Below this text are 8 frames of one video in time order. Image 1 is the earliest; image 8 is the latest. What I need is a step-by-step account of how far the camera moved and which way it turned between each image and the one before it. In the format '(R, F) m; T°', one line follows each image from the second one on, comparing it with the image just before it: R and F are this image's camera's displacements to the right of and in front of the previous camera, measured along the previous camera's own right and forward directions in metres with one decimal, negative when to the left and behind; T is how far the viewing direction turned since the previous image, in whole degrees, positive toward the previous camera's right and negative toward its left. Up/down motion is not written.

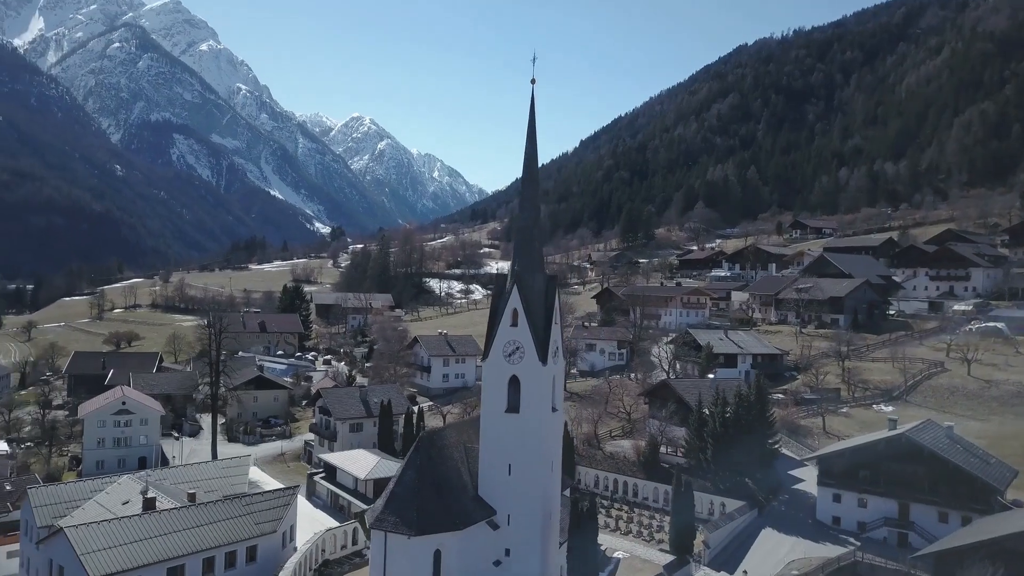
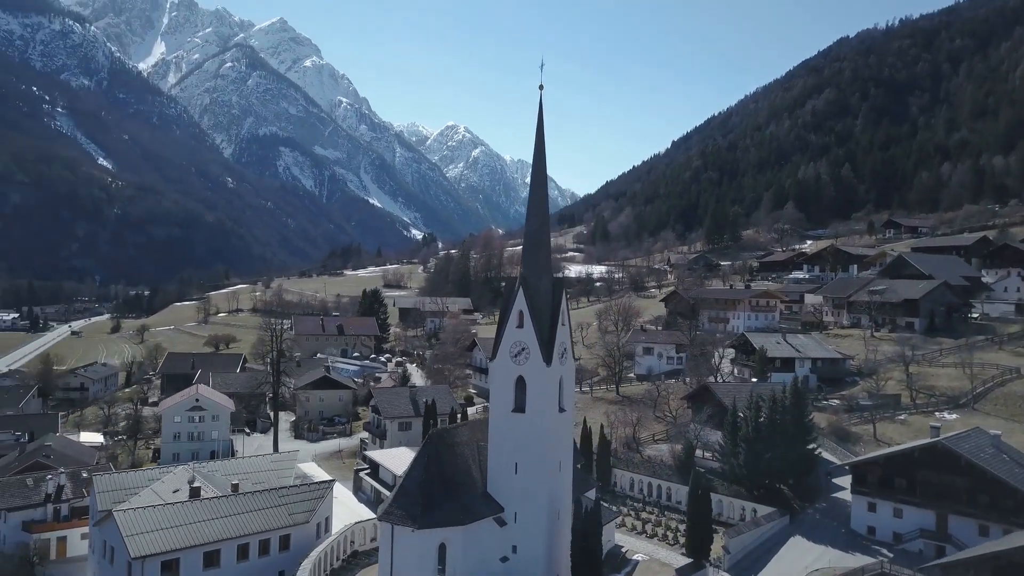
(+2.4, -0.3) m; -7°
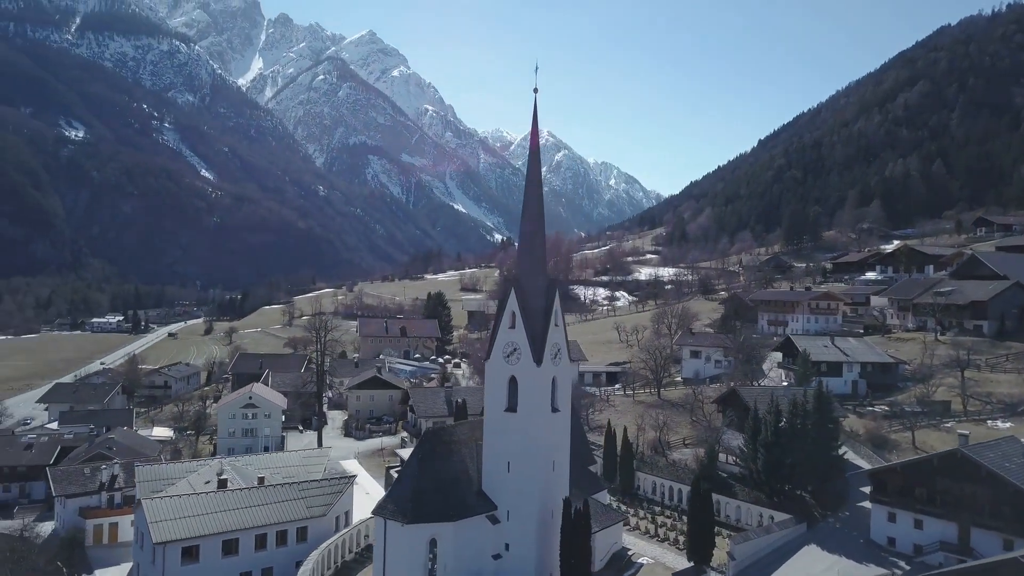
(+2.6, -0.1) m; -7°
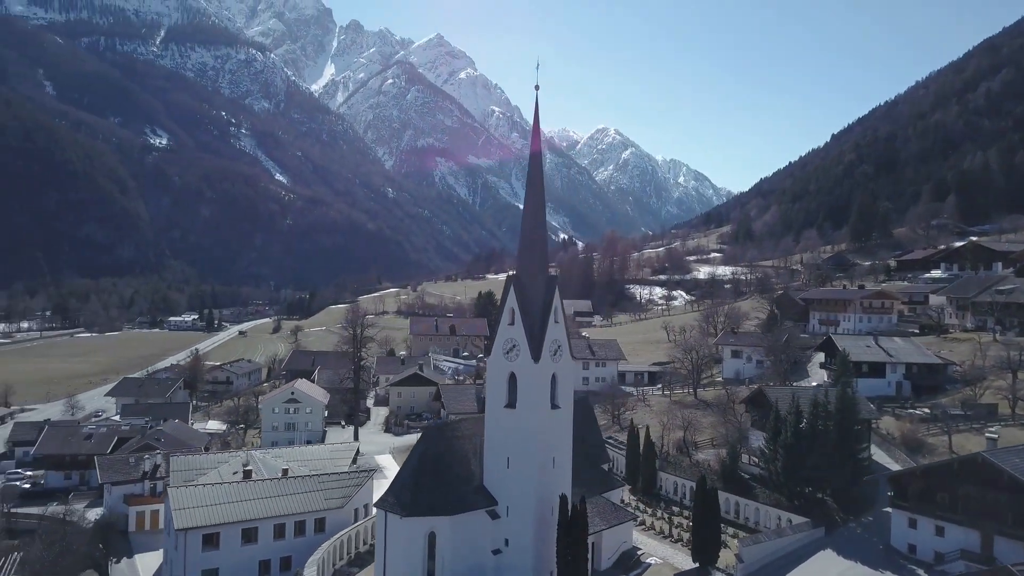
(+1.9, 0.0) m; -5°
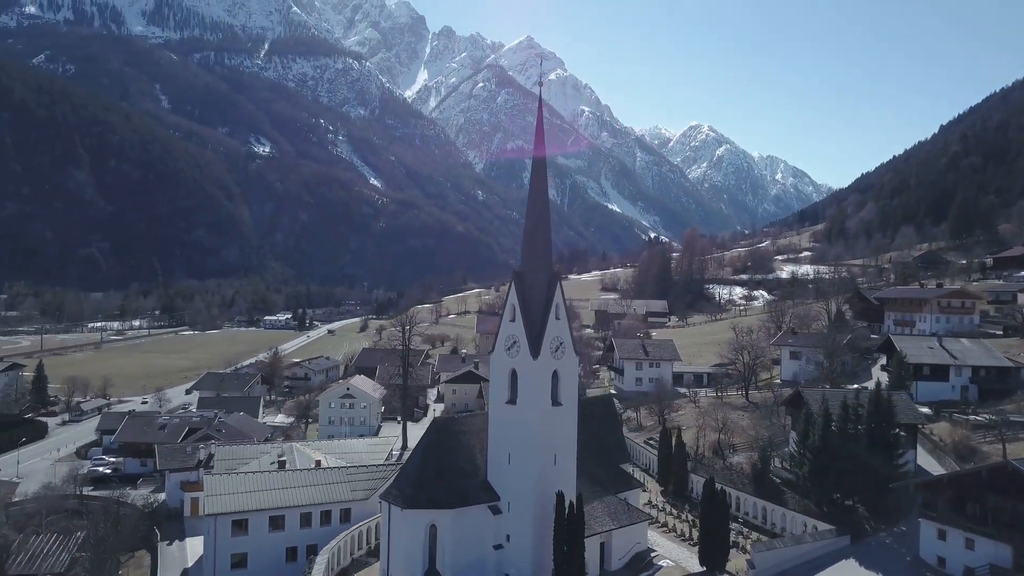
(+2.5, +0.1) m; -7°
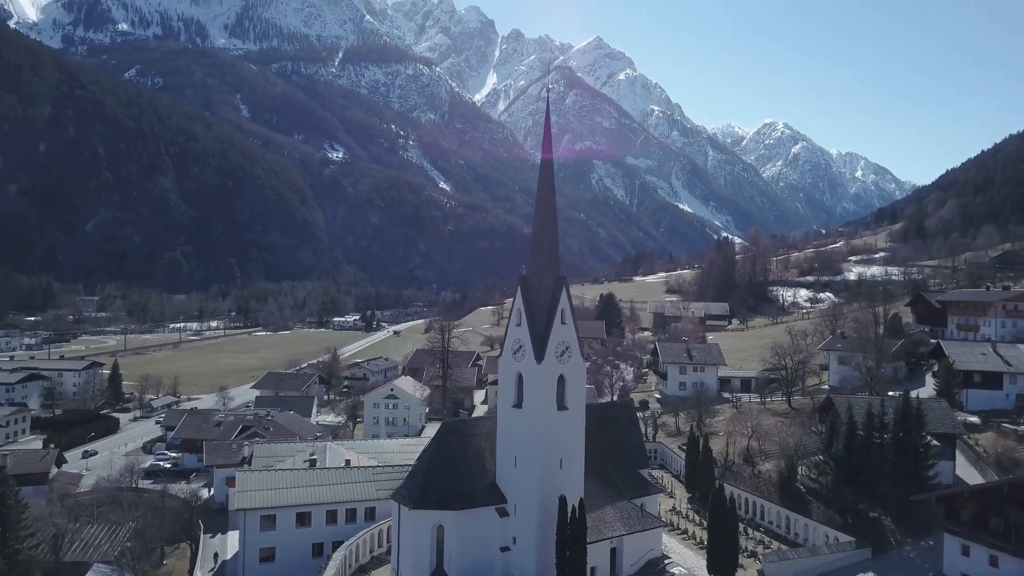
(+1.8, -0.1) m; -5°
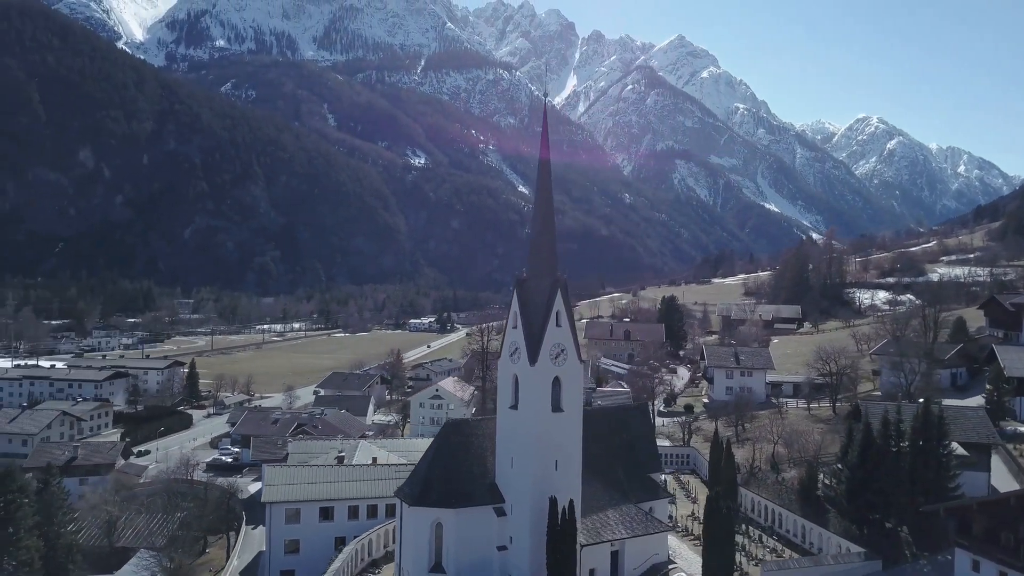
(+2.4, -0.2) m; -6°
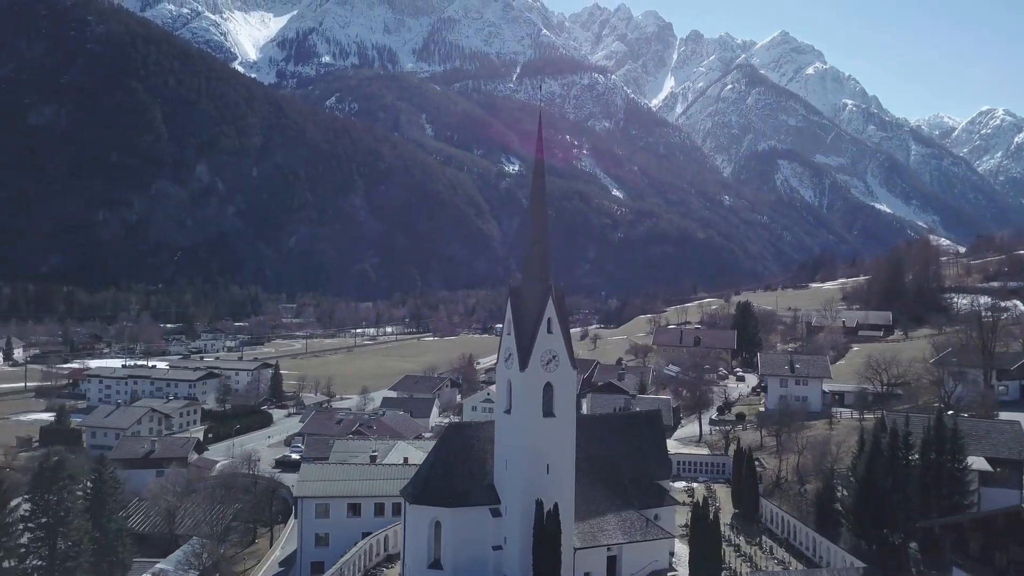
(+3.0, -0.4) m; -7°
